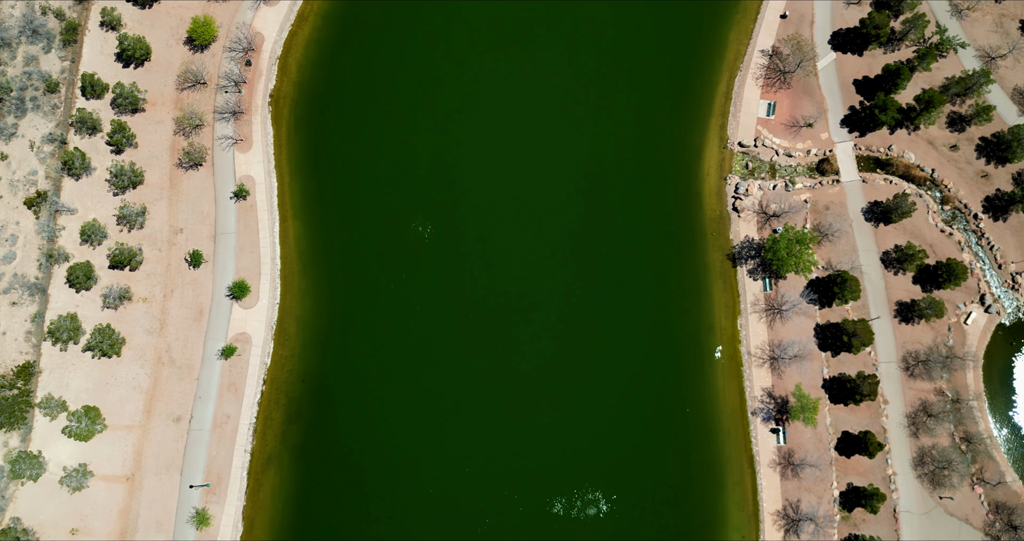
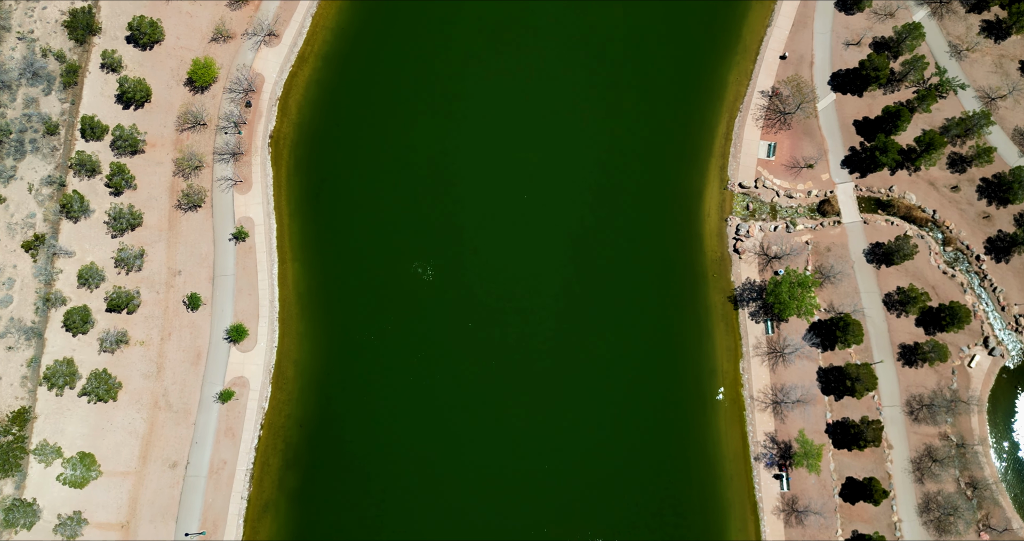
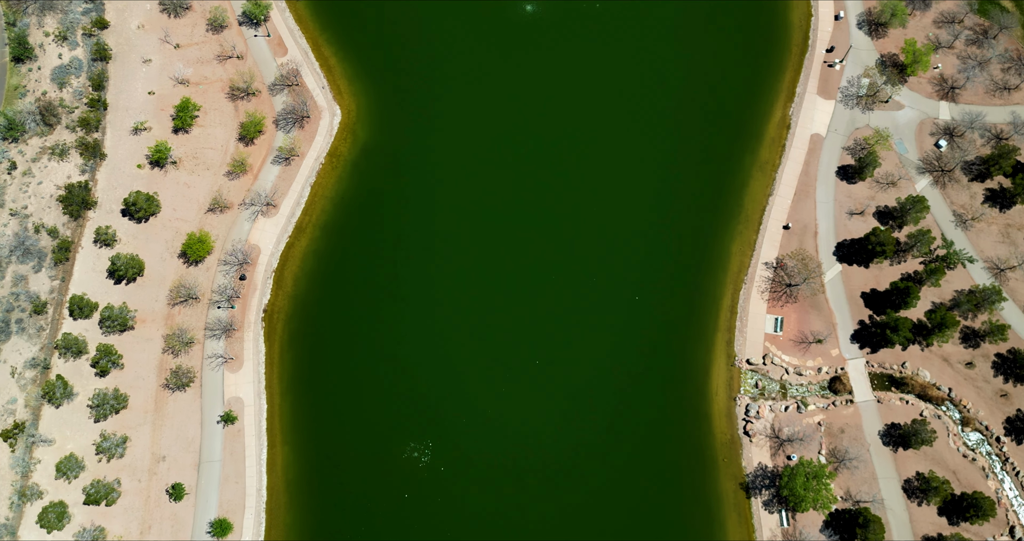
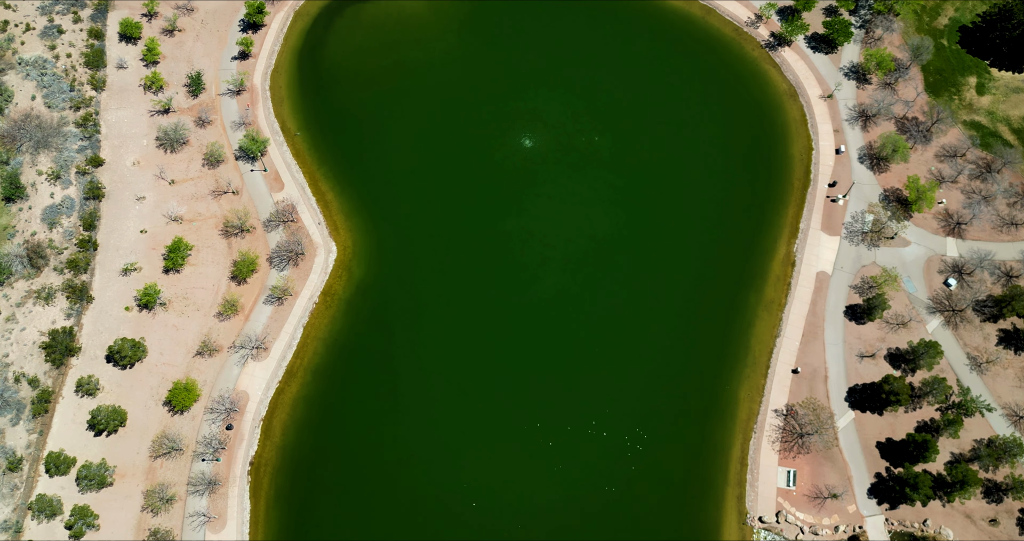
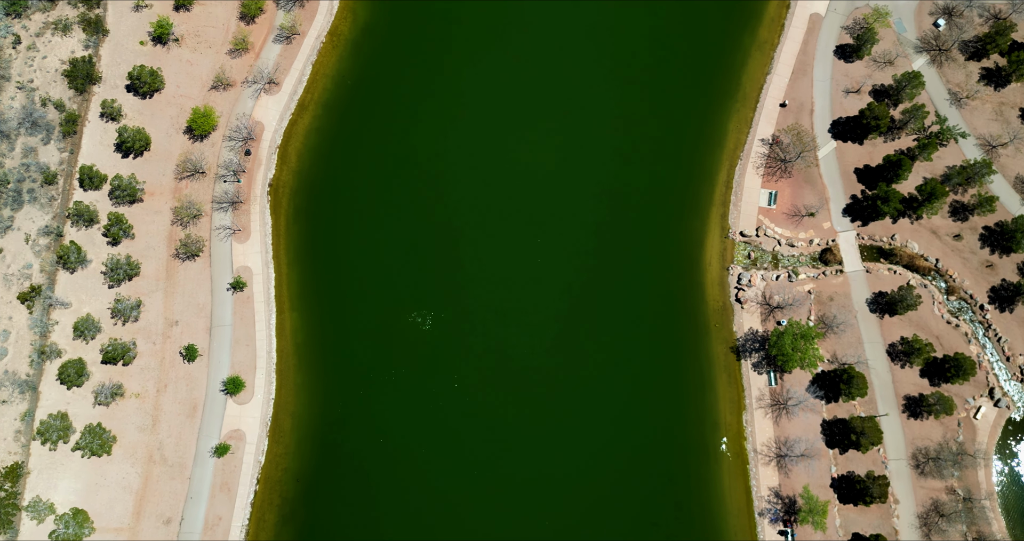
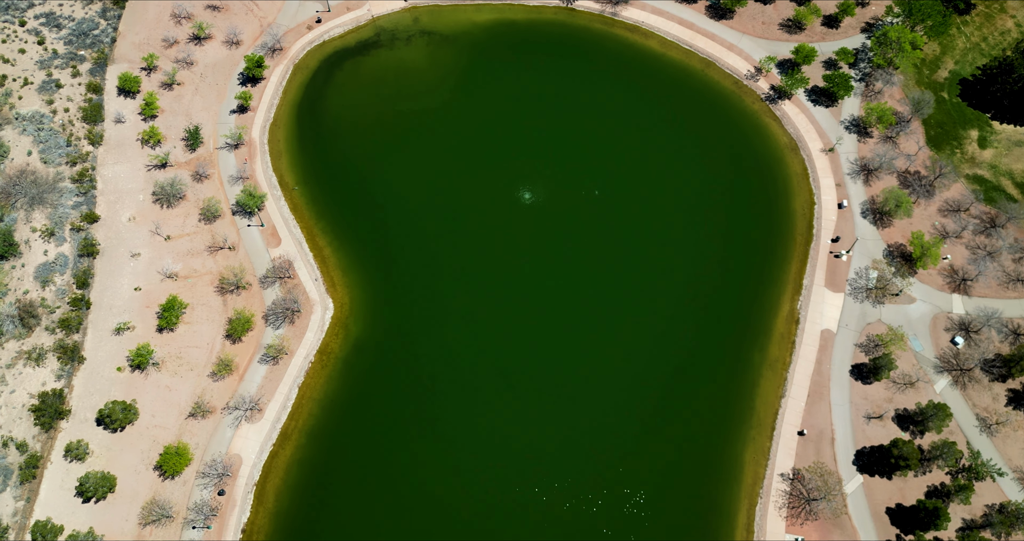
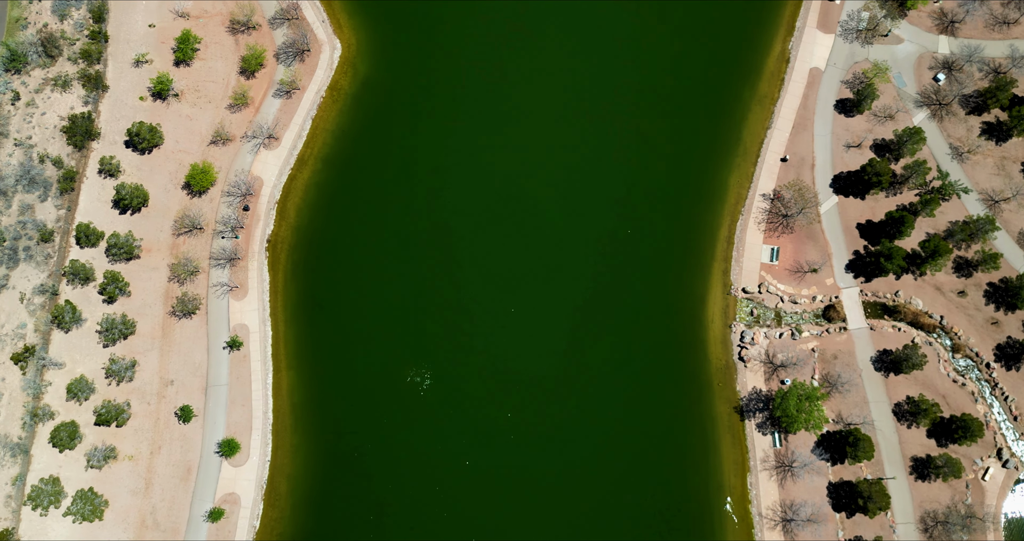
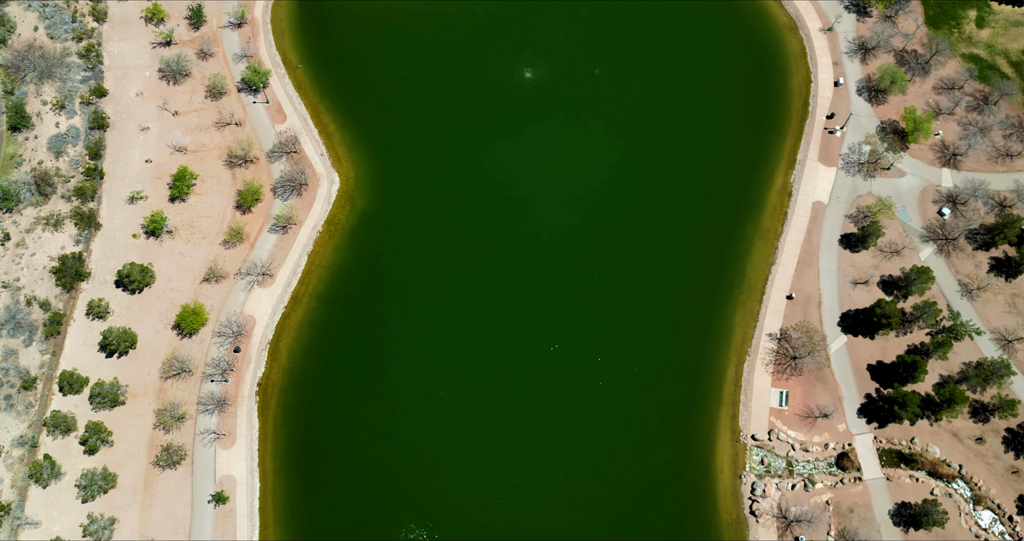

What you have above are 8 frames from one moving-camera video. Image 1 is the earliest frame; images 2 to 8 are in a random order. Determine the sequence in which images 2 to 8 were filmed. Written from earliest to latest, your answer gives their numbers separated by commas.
2, 5, 7, 3, 8, 4, 6
